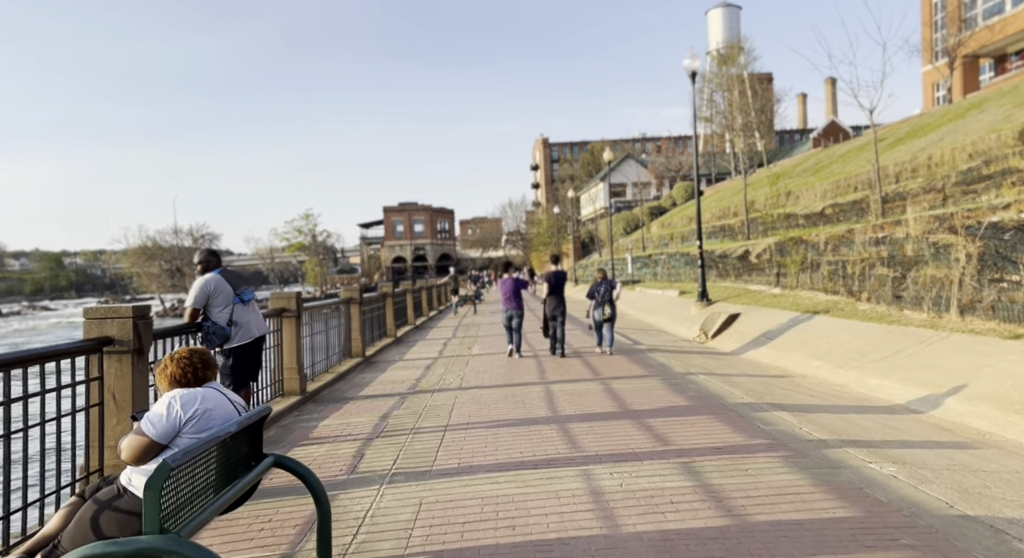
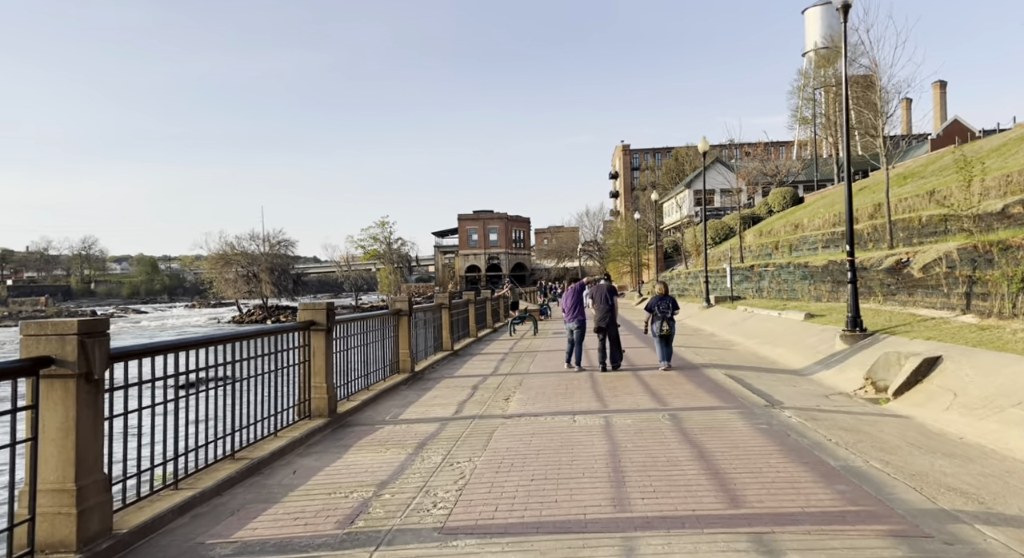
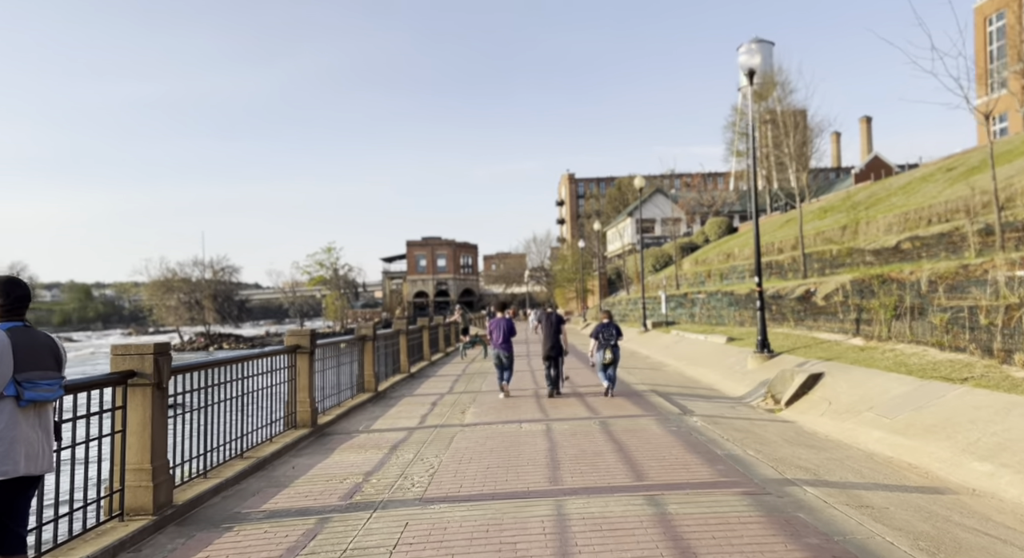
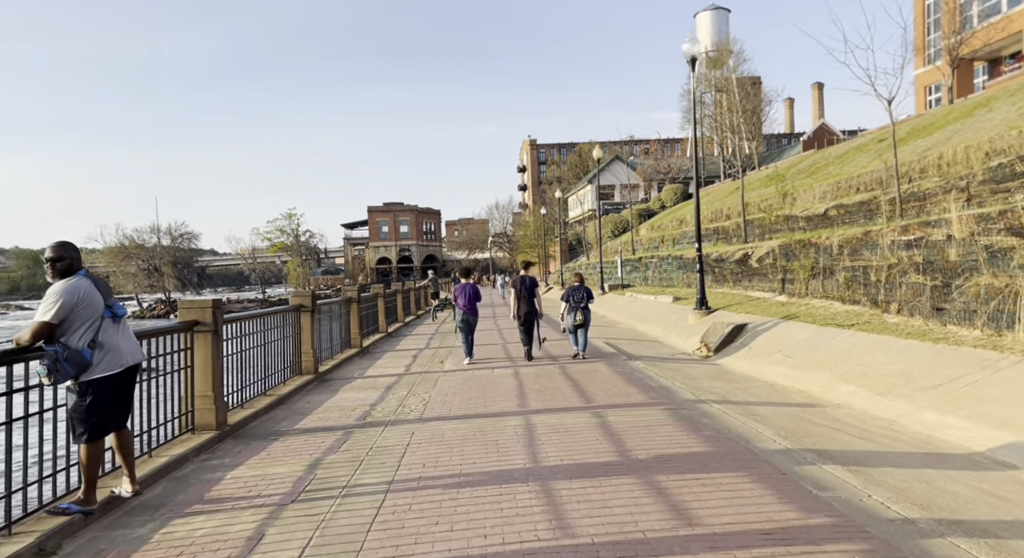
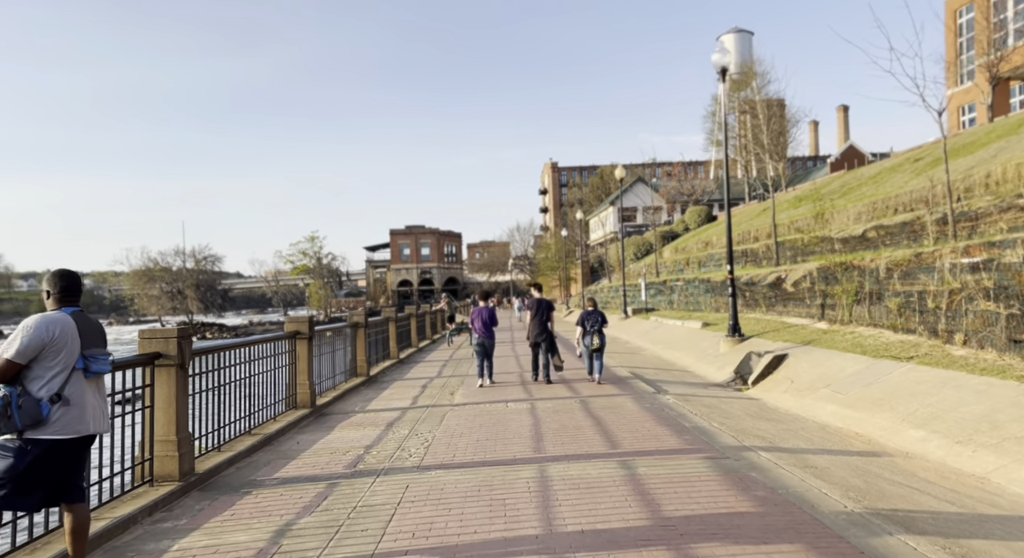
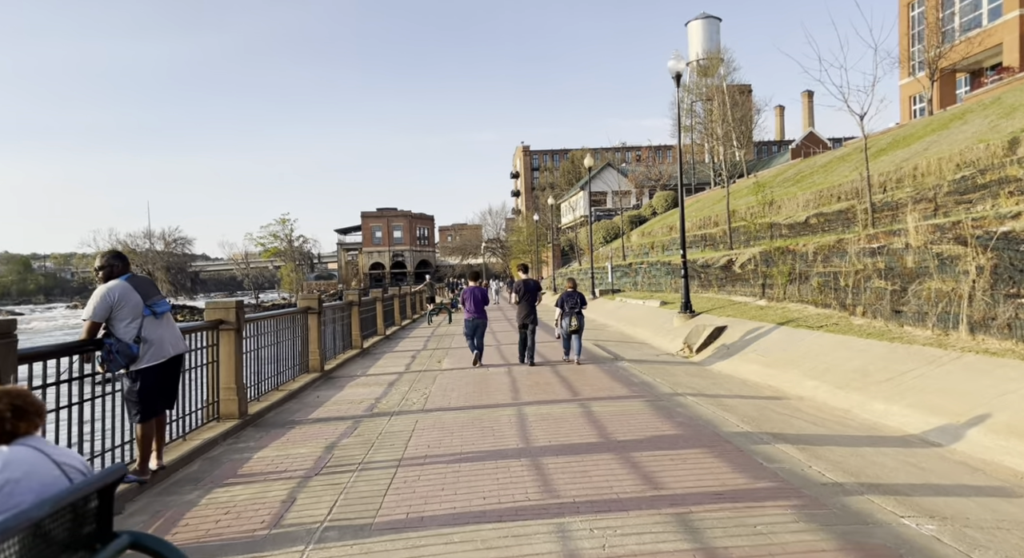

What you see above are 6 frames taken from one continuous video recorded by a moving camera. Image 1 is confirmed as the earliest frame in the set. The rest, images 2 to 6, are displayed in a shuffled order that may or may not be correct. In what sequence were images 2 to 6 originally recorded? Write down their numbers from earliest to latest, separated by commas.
6, 4, 5, 3, 2
